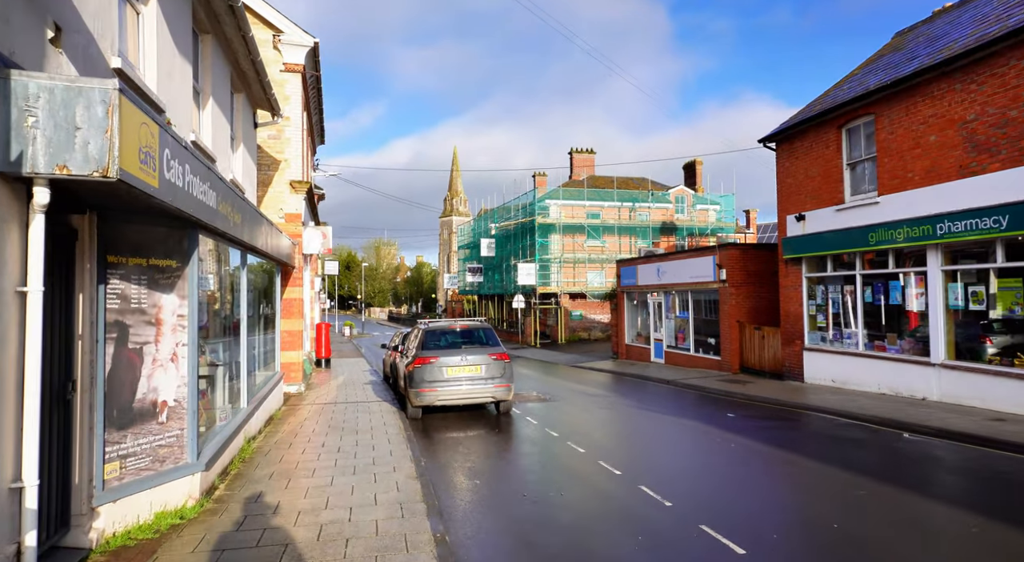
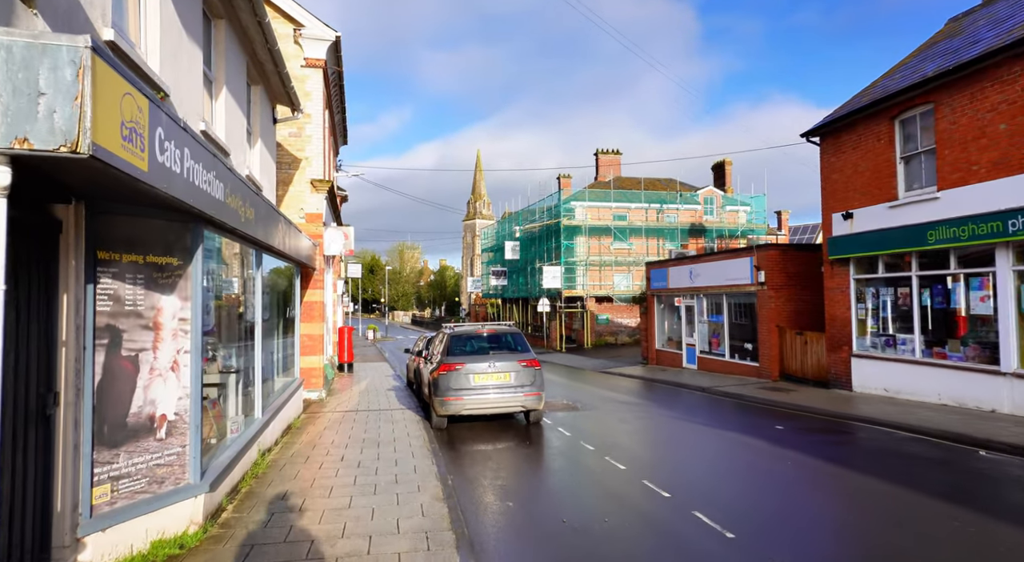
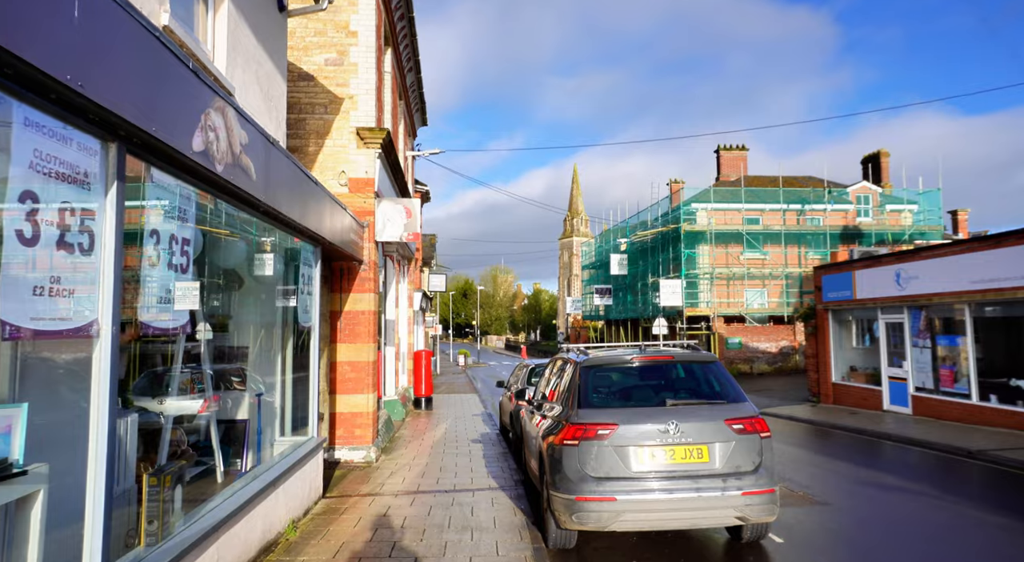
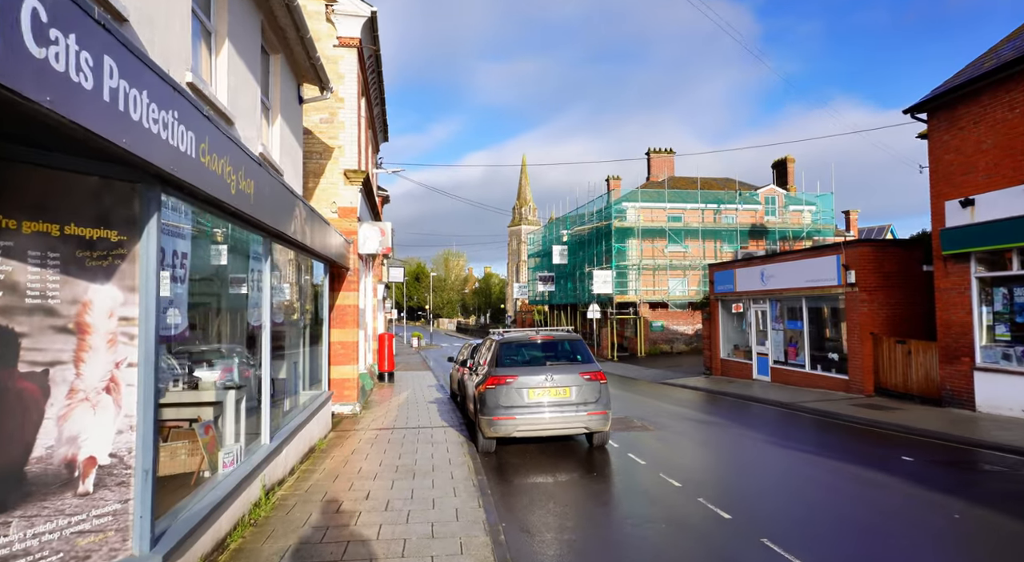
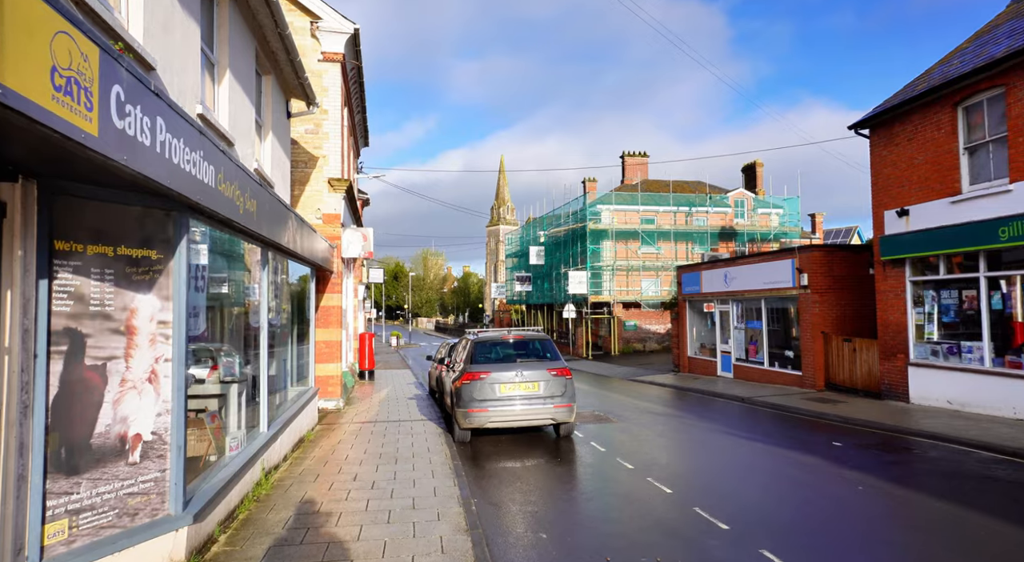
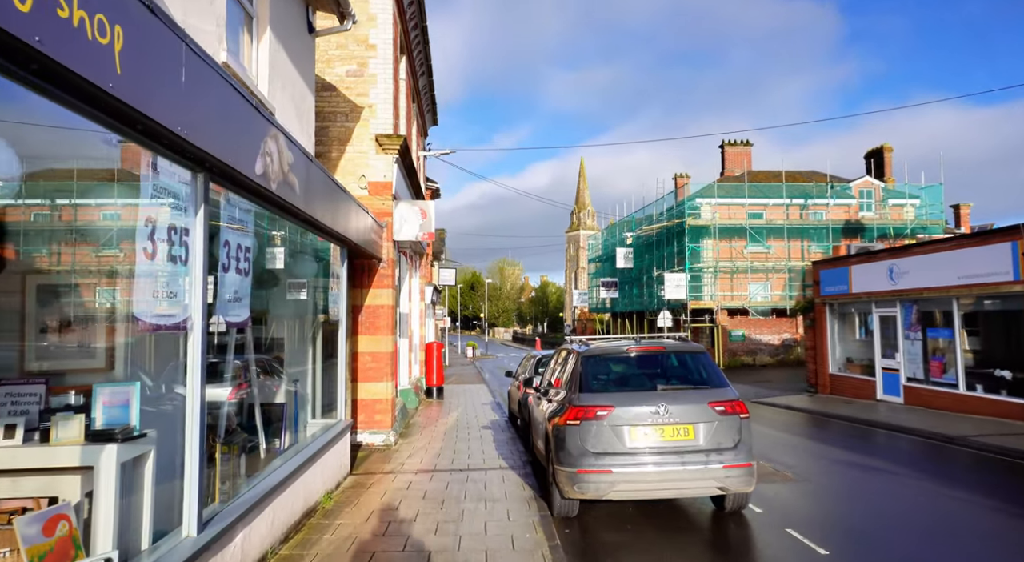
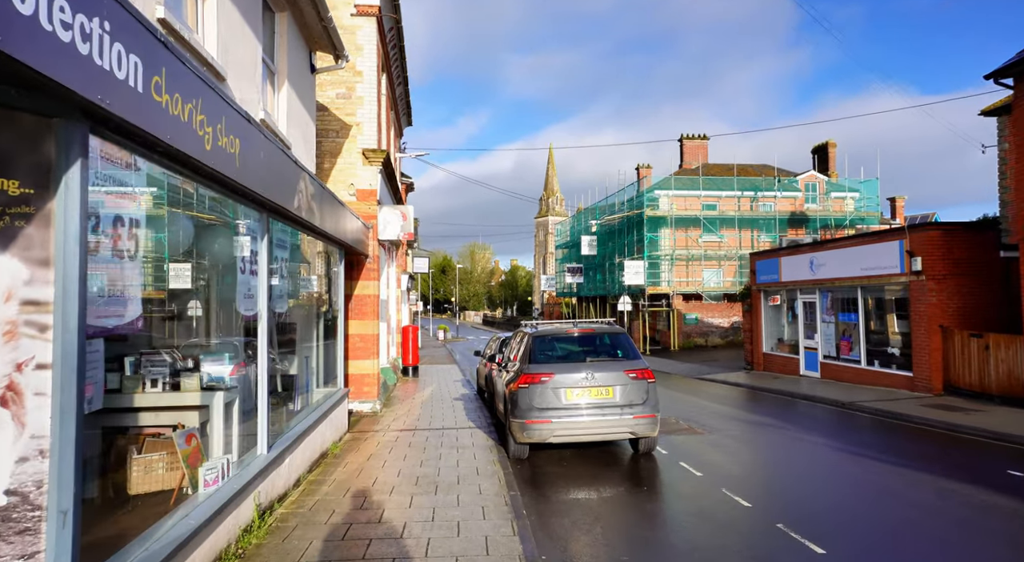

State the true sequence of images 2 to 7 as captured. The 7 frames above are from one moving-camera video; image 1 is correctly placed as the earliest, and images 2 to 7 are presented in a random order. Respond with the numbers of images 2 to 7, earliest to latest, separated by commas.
2, 5, 4, 7, 6, 3
